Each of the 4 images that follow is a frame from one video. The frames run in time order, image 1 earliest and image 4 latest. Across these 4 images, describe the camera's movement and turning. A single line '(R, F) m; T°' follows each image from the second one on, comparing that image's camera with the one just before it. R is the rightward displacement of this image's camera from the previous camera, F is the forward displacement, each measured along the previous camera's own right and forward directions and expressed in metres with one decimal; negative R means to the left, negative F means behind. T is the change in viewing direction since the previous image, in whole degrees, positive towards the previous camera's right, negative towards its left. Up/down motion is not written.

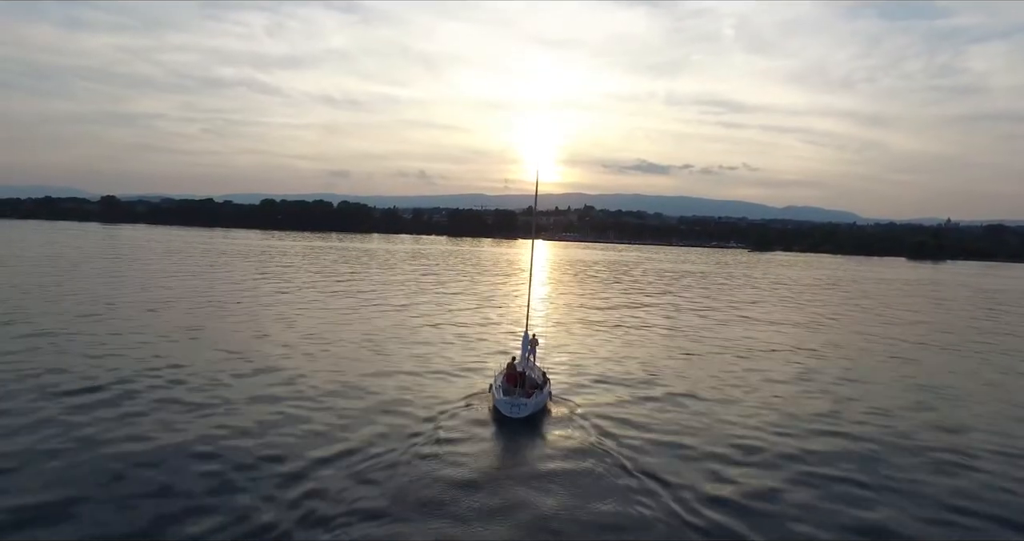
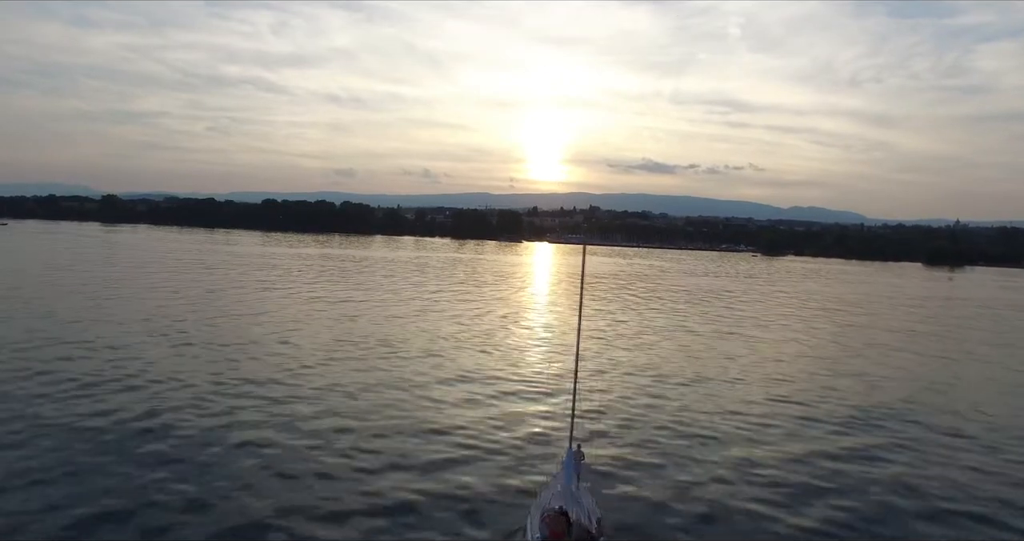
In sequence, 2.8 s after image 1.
(-0.1, +3.4) m; 0°
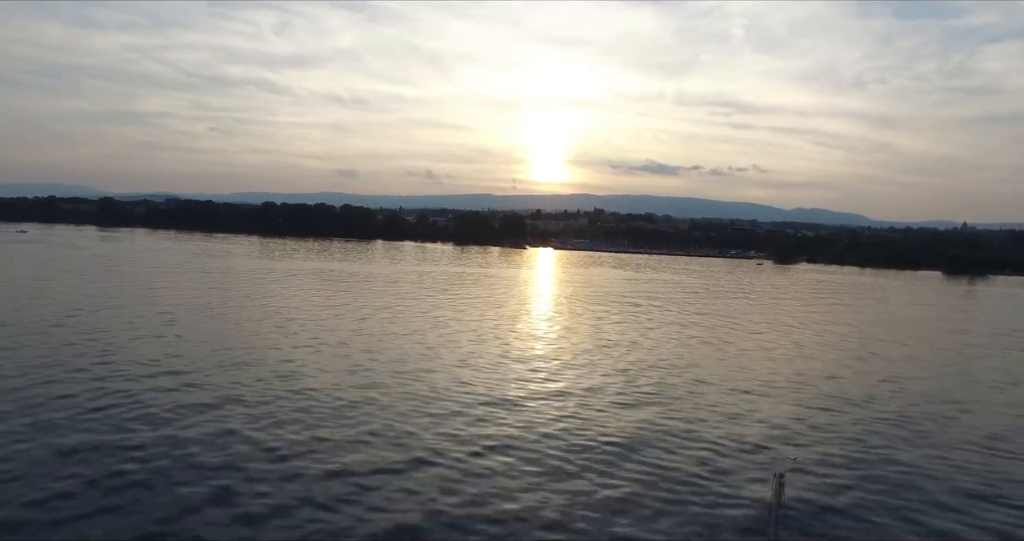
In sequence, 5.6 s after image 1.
(-0.4, +4.1) m; 0°
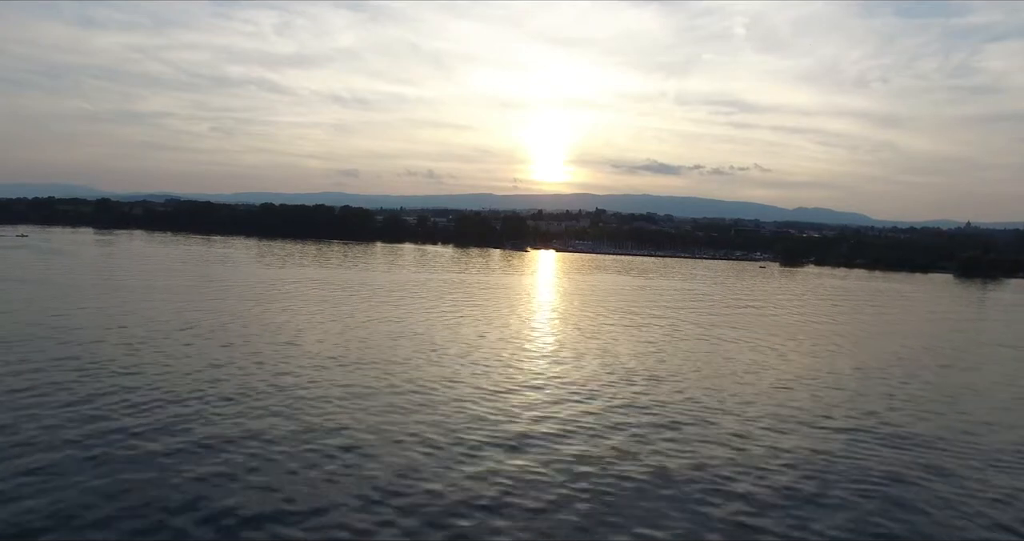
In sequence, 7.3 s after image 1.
(0.0, +2.7) m; 0°
